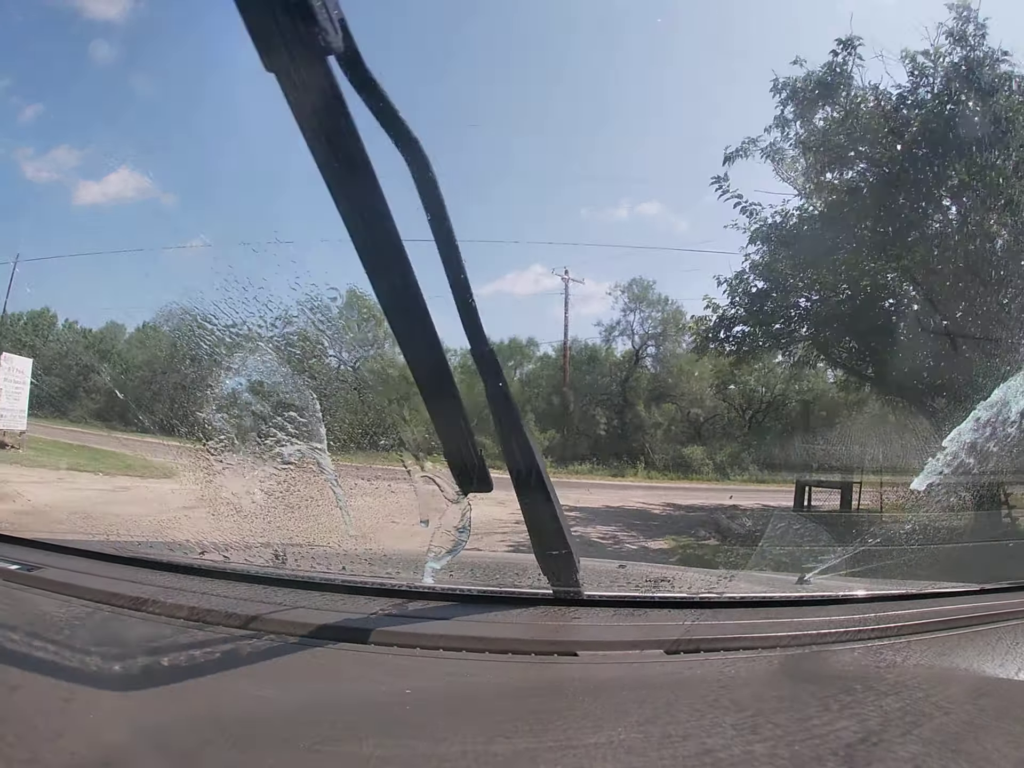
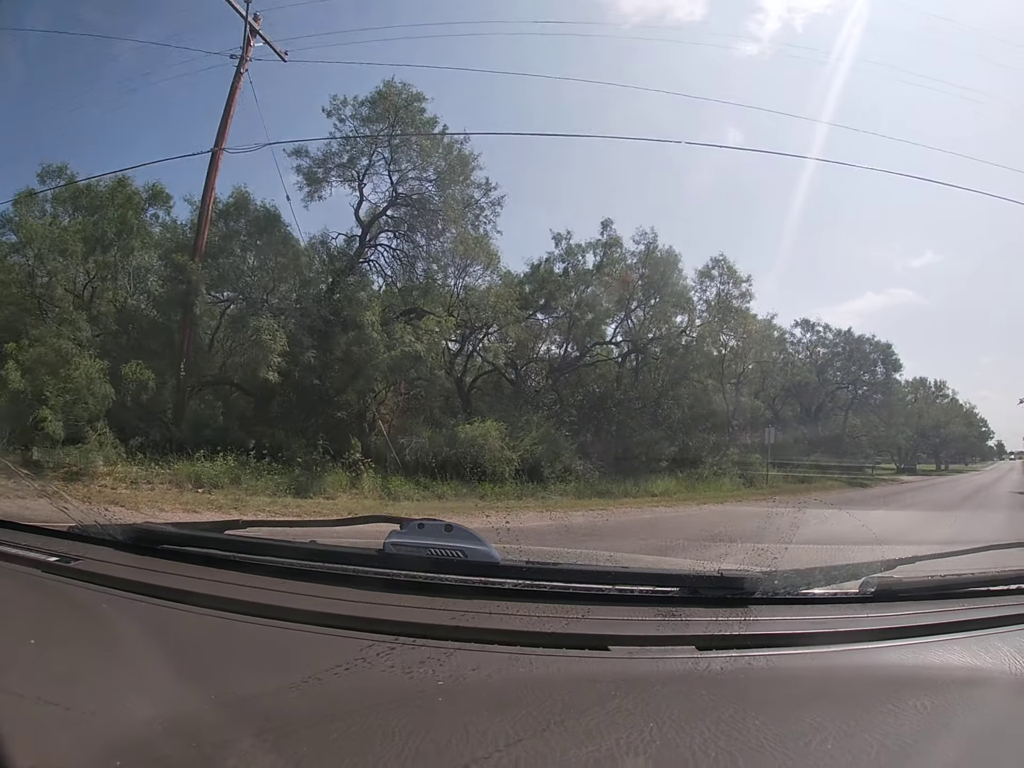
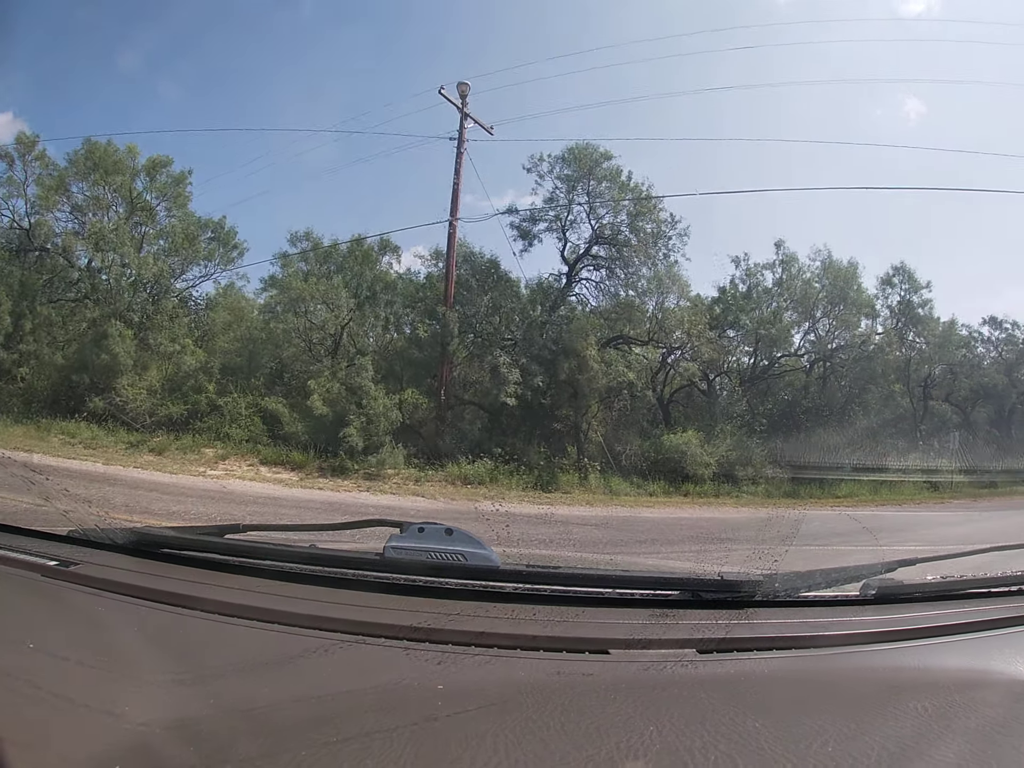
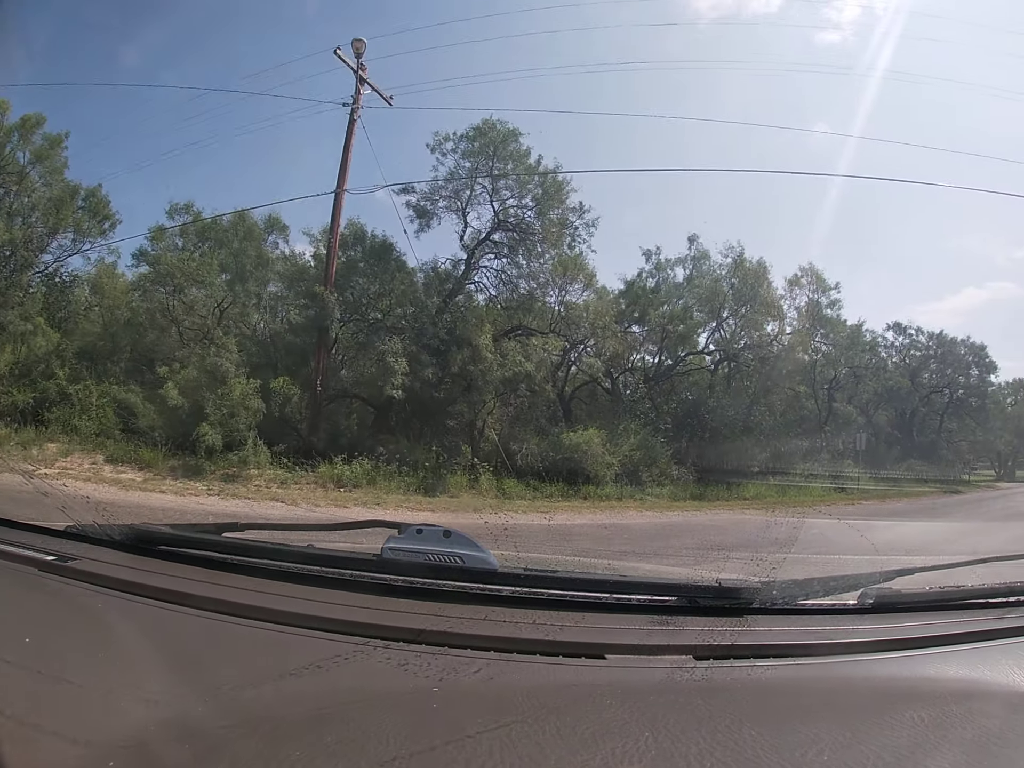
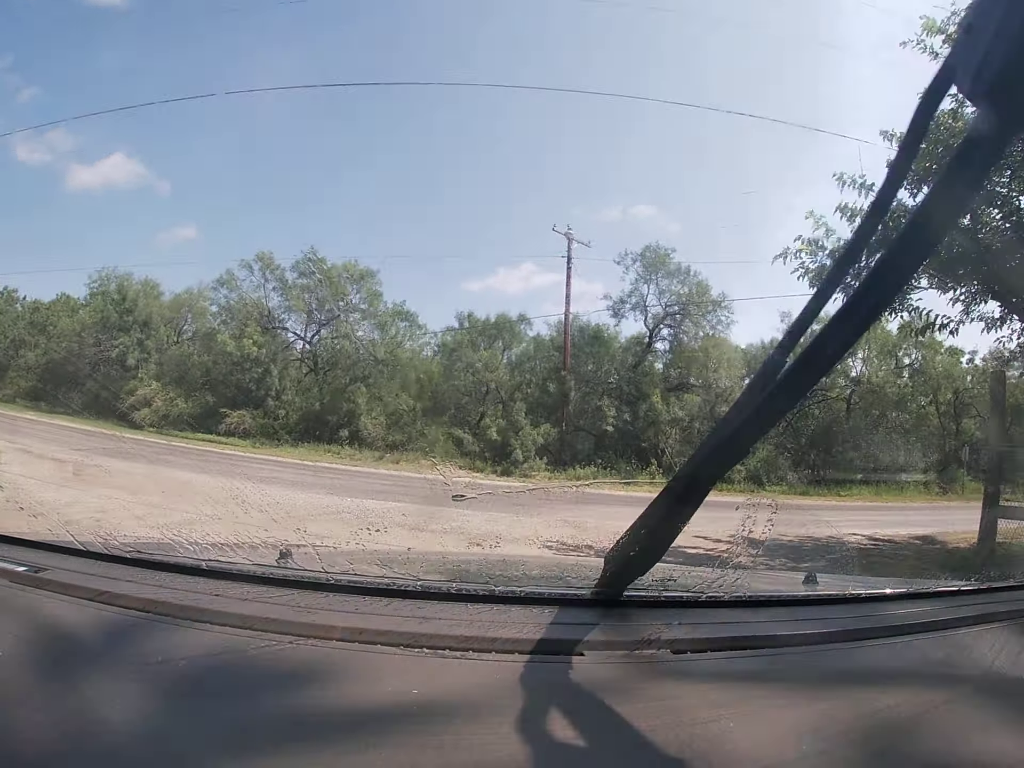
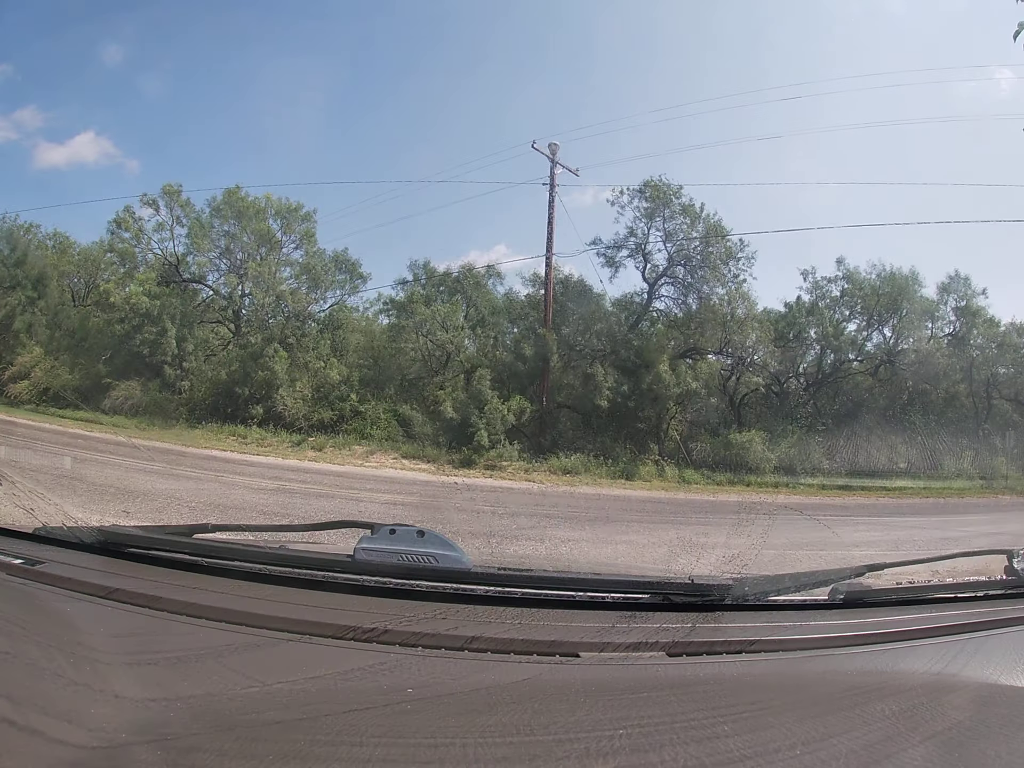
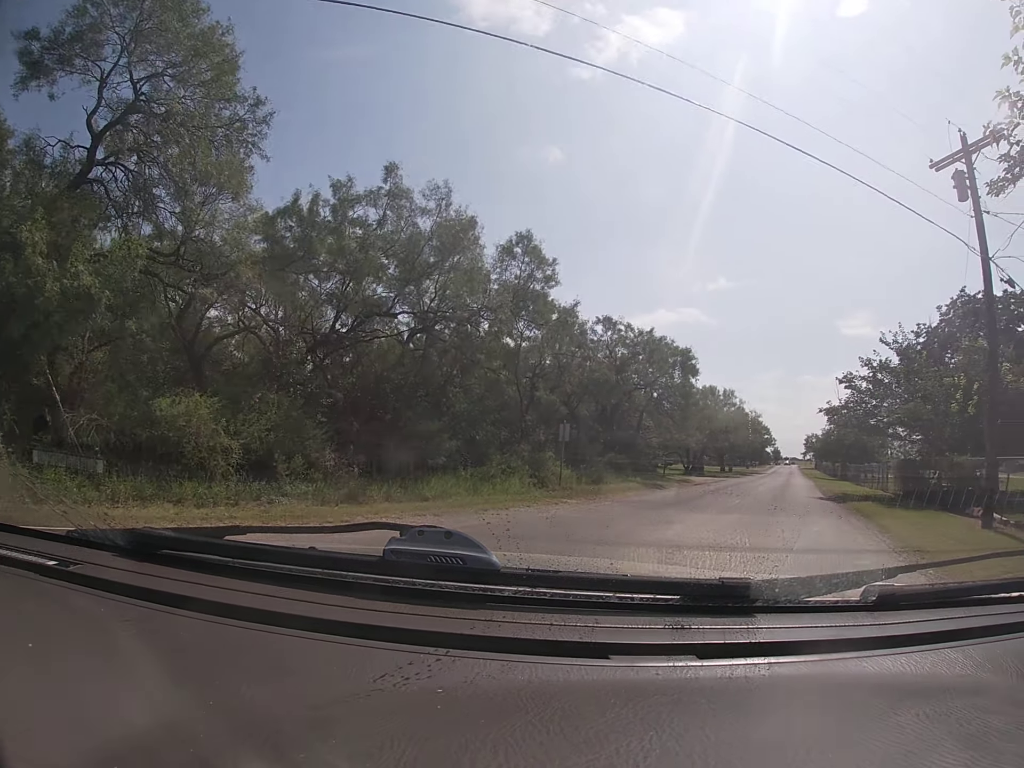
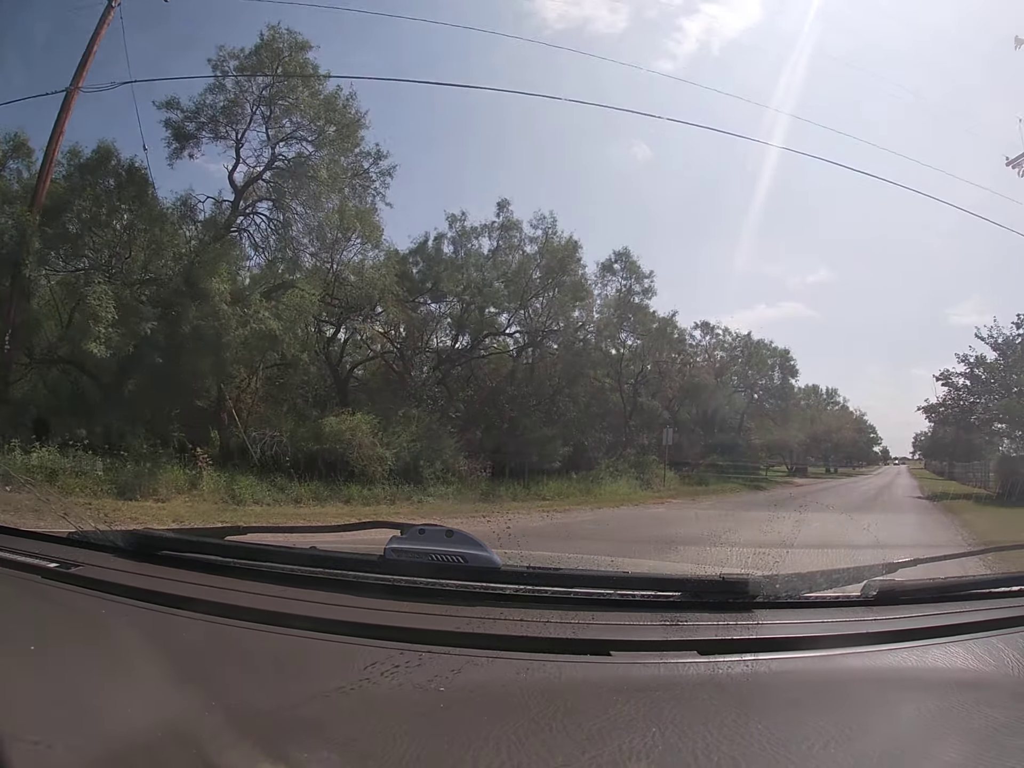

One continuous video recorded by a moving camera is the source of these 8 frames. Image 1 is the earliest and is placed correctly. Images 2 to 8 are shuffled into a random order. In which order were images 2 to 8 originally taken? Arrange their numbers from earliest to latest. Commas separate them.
5, 6, 3, 4, 2, 8, 7
